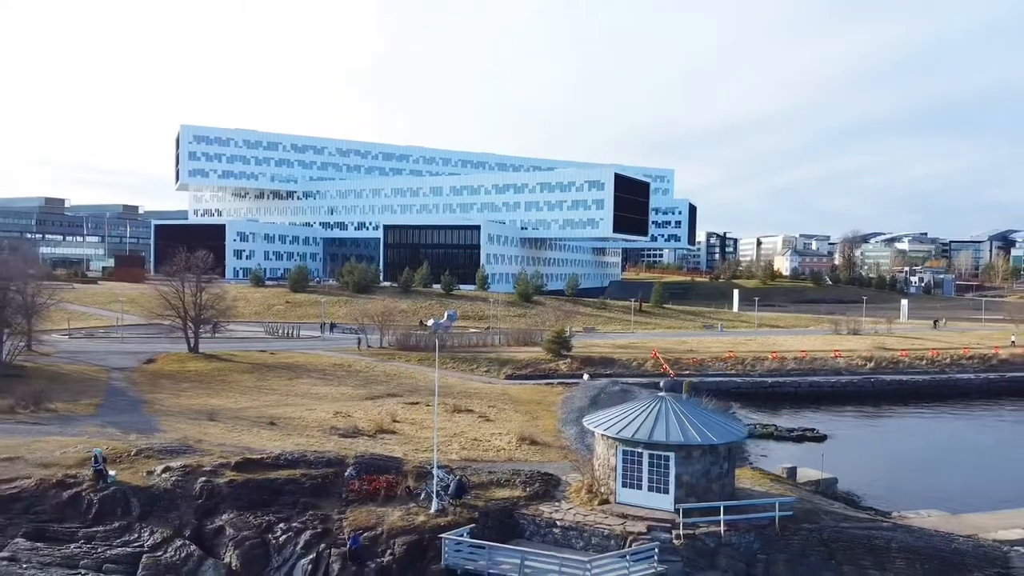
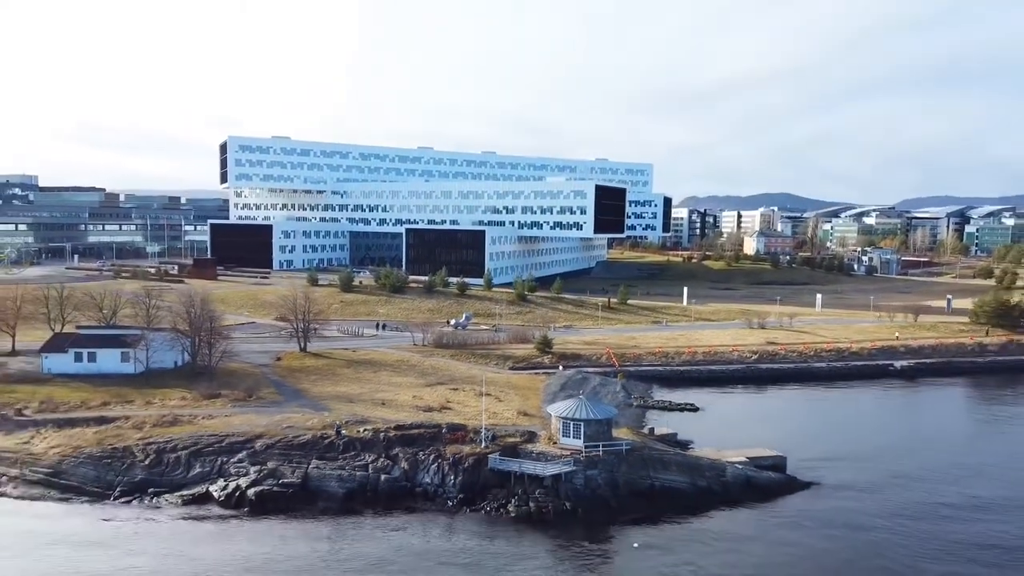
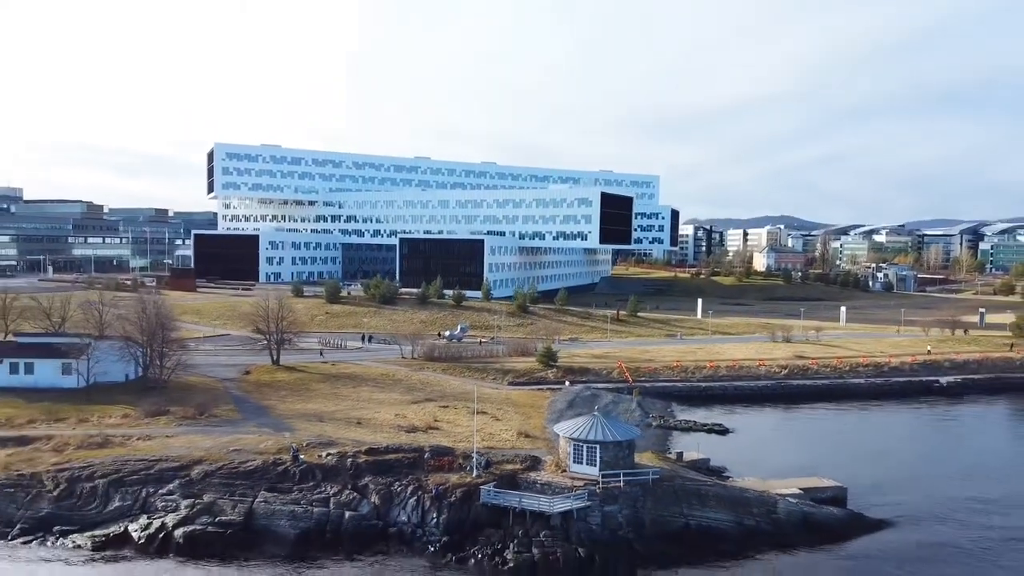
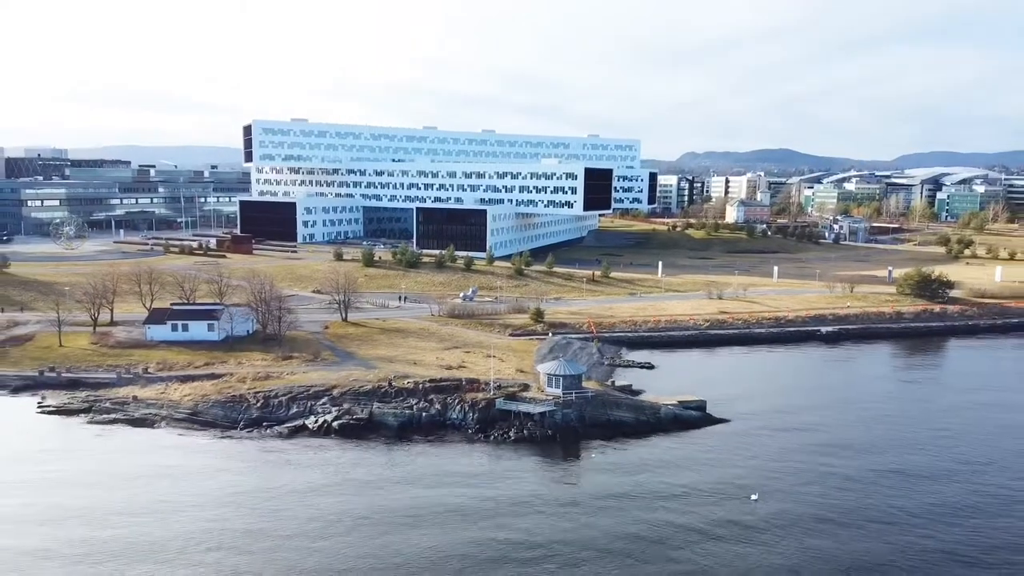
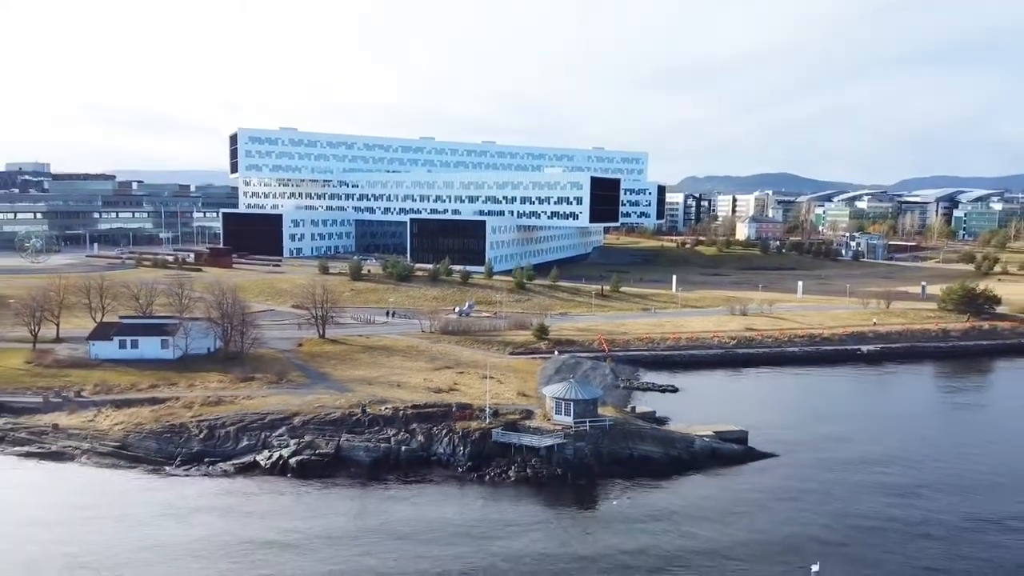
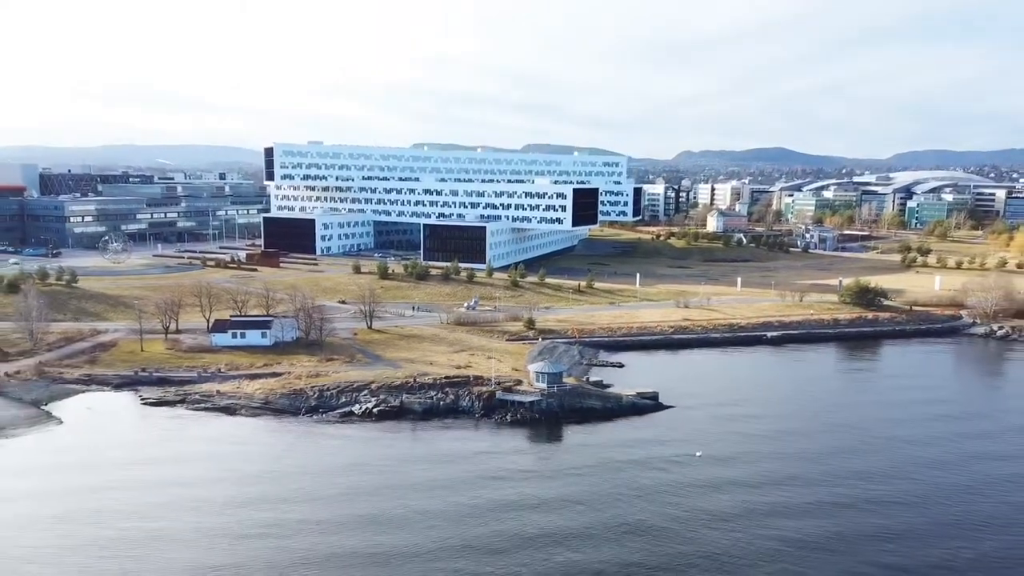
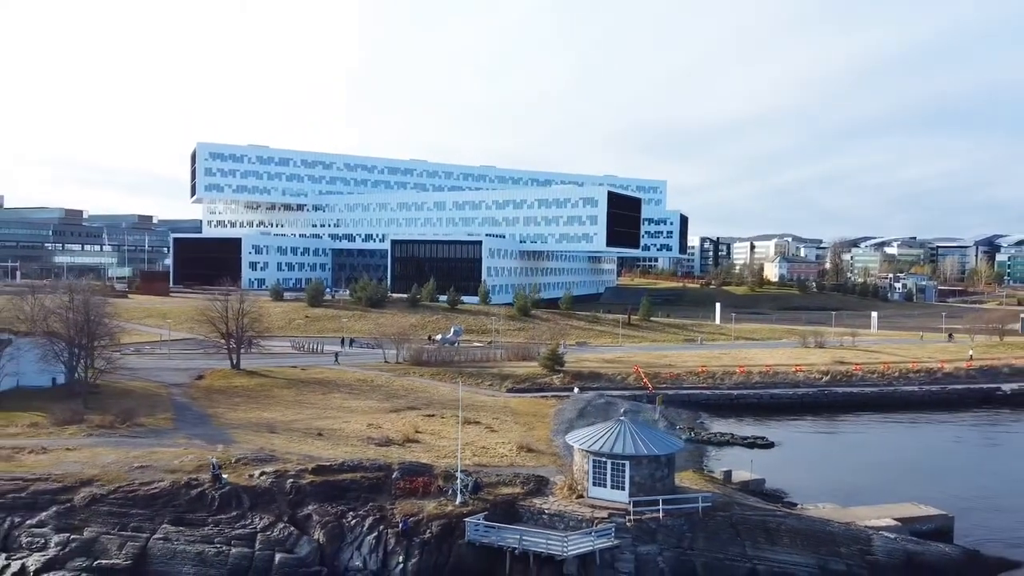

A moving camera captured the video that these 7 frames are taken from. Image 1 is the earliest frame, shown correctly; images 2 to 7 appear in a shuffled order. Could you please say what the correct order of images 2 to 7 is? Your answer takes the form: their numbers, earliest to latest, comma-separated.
7, 3, 2, 5, 4, 6
